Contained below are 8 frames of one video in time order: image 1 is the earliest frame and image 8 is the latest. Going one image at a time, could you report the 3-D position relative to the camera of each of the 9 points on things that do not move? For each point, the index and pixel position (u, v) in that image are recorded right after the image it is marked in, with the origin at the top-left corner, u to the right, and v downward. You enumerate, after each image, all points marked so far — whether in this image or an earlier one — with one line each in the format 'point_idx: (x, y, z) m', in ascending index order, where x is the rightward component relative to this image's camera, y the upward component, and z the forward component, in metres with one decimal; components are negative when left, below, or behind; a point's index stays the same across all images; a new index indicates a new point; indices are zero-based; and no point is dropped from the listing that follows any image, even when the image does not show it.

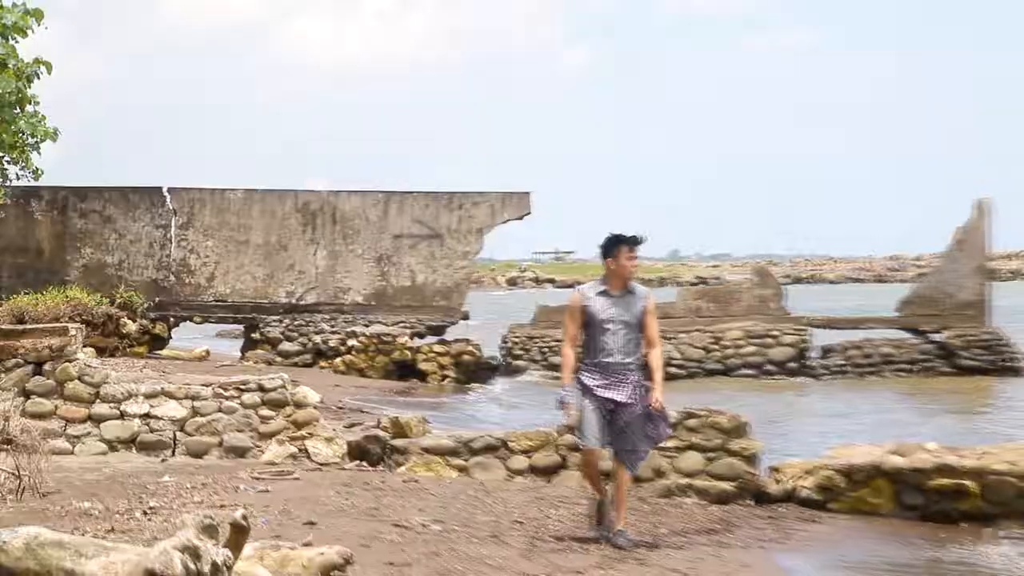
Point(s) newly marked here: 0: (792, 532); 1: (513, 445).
0: (+1.7, -1.4, +7.5) m
1: (0.0, -1.0, +8.5) m
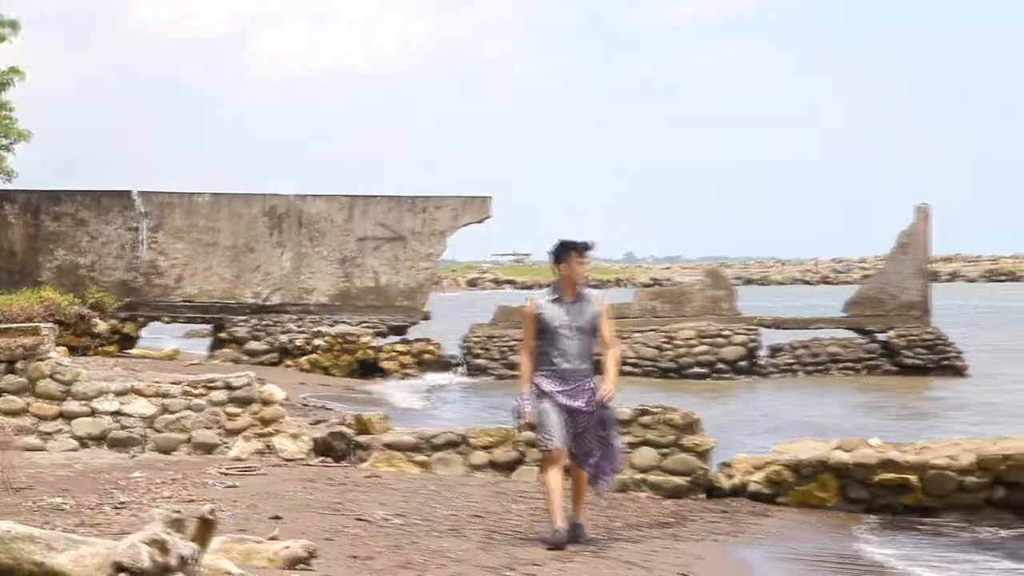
0: (+1.4, -1.4, +7.8) m
1: (-0.3, -1.0, +8.7) m
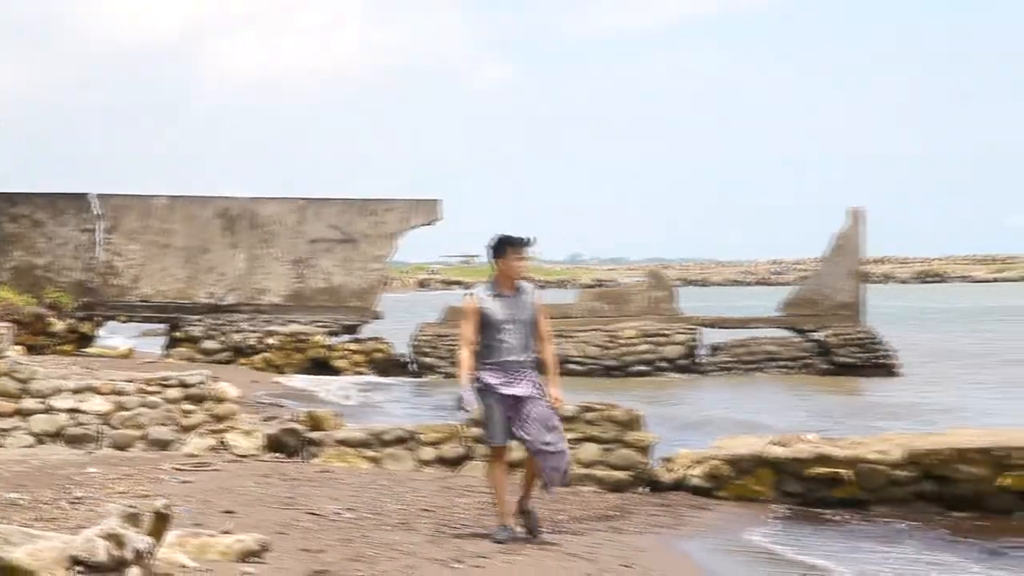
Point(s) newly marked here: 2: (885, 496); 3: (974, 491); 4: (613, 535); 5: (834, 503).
0: (+1.1, -1.4, +8.1) m
1: (-0.6, -1.0, +8.9) m
2: (+2.3, -1.3, +8.2) m
3: (+2.9, -1.3, +8.1) m
4: (+0.6, -1.5, +7.7) m
5: (+2.0, -1.4, +8.3) m
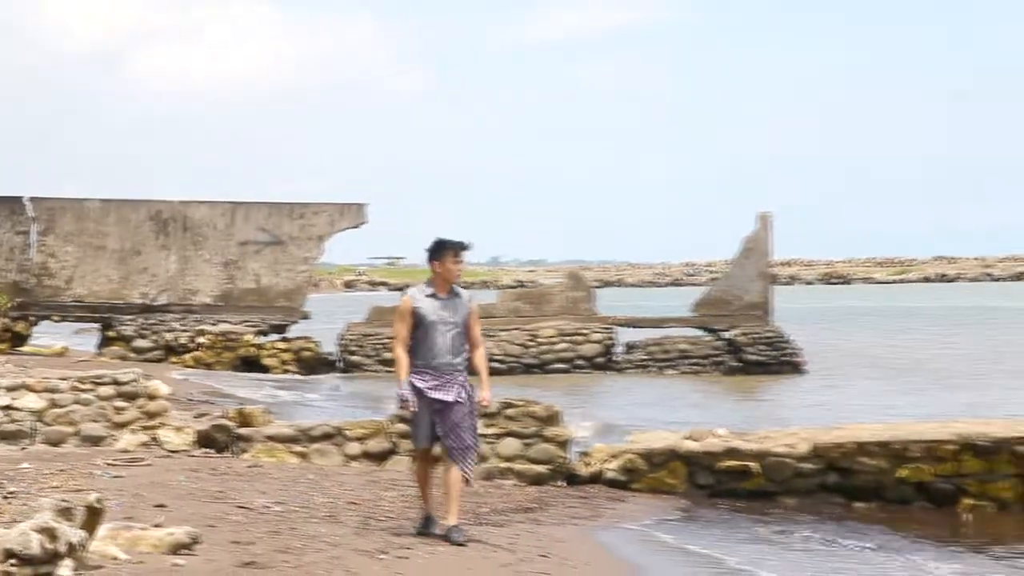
0: (+0.6, -1.4, +8.4) m
1: (-1.2, -1.0, +9.2) m
2: (+1.8, -1.3, +8.6) m
3: (+2.4, -1.3, +8.5) m
4: (+0.1, -1.5, +8.1) m
5: (+1.5, -1.4, +8.7) m
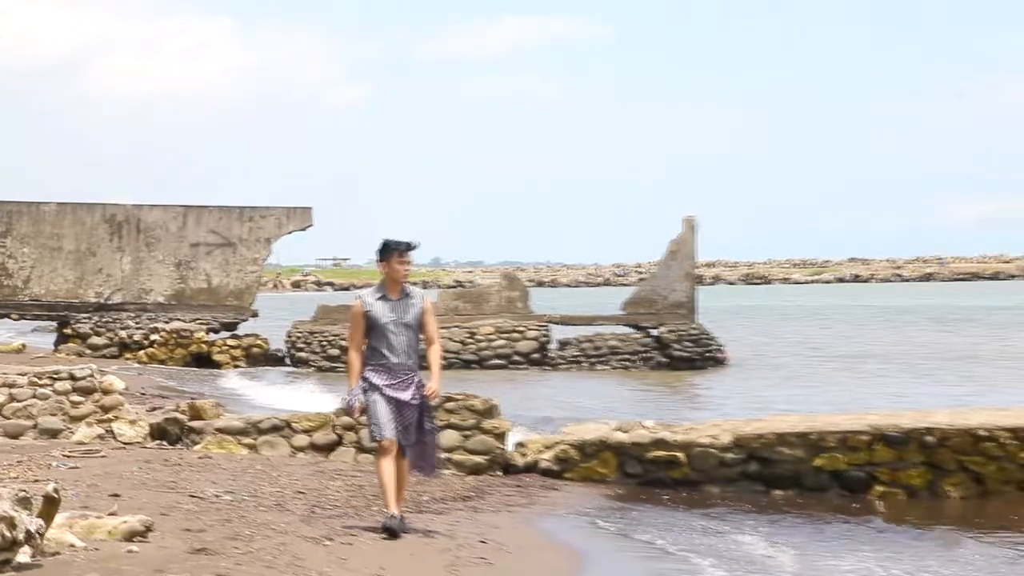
0: (+0.2, -1.4, +8.9) m
1: (-1.6, -1.0, +9.7) m
2: (+1.4, -1.3, +9.1) m
3: (+1.9, -1.3, +9.0) m
4: (-0.3, -1.5, +8.5) m
5: (+1.1, -1.4, +9.2) m
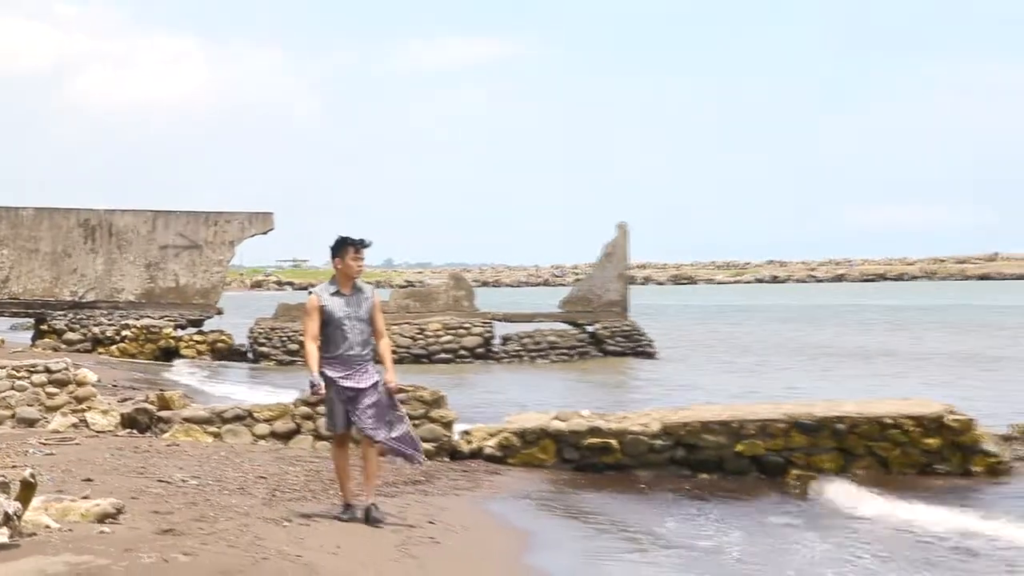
0: (-0.2, -1.4, +9.7) m
1: (-2.0, -1.0, +10.4) m
2: (+1.0, -1.3, +9.9) m
3: (+1.5, -1.3, +9.8) m
4: (-0.7, -1.5, +9.3) m
5: (+0.7, -1.4, +10.0) m
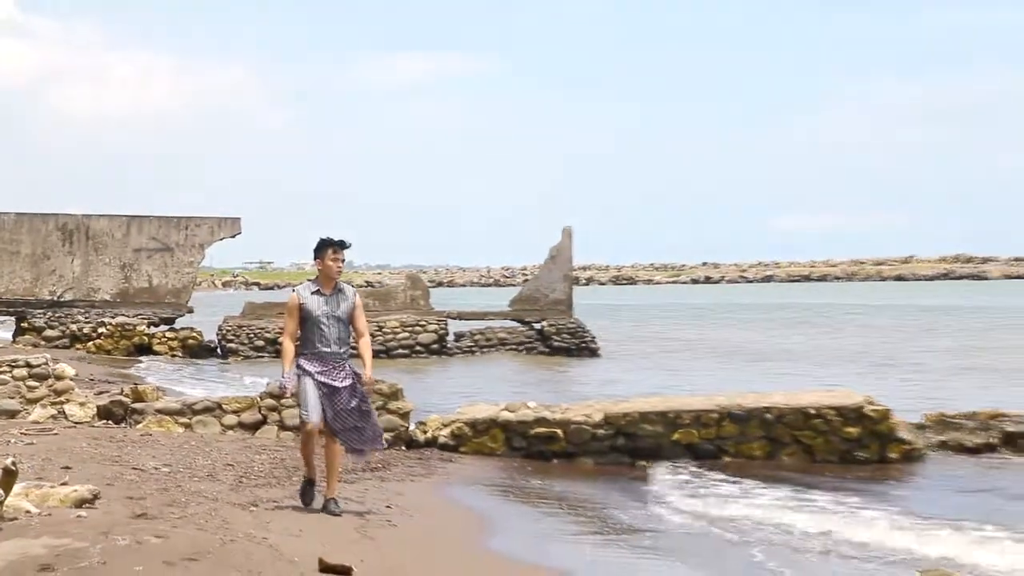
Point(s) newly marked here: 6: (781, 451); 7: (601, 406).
0: (-0.6, -1.4, +10.4) m
1: (-2.4, -1.0, +11.1) m
2: (+0.6, -1.3, +10.6) m
3: (+1.1, -1.3, +10.6) m
4: (-1.0, -1.5, +10.0) m
5: (+0.3, -1.4, +10.7) m
6: (+2.2, -1.3, +10.5) m
7: (+0.8, -1.0, +10.9) m
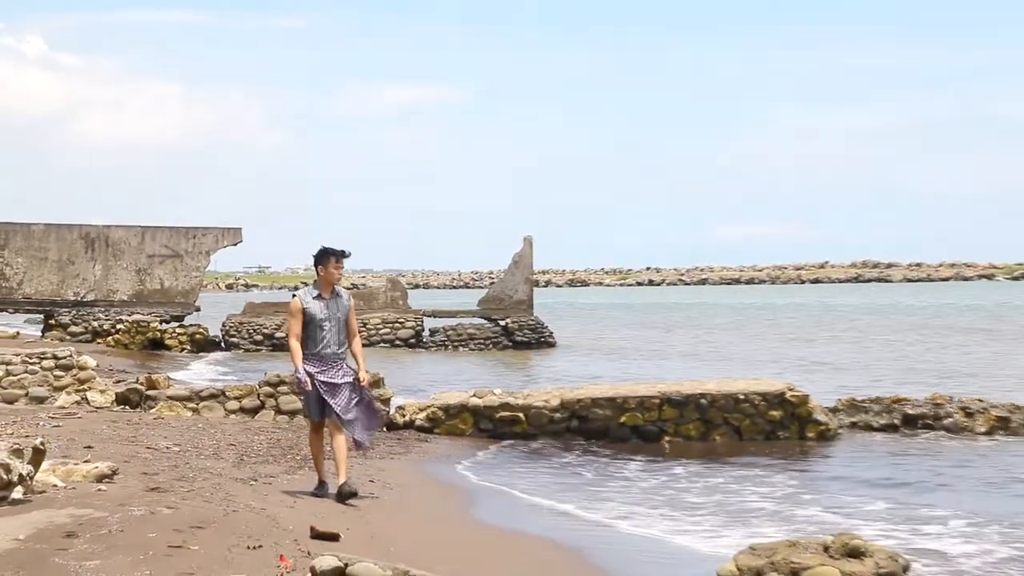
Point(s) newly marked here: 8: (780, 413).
0: (-0.9, -1.4, +11.9) m
1: (-2.7, -1.0, +12.5) m
2: (+0.3, -1.3, +12.1) m
3: (+0.8, -1.3, +12.1) m
4: (-1.3, -1.5, +11.4) m
5: (0.0, -1.4, +12.2) m
6: (+1.9, -1.3, +12.0) m
7: (+0.5, -1.0, +12.4) m
8: (+2.5, -1.2, +12.0) m
